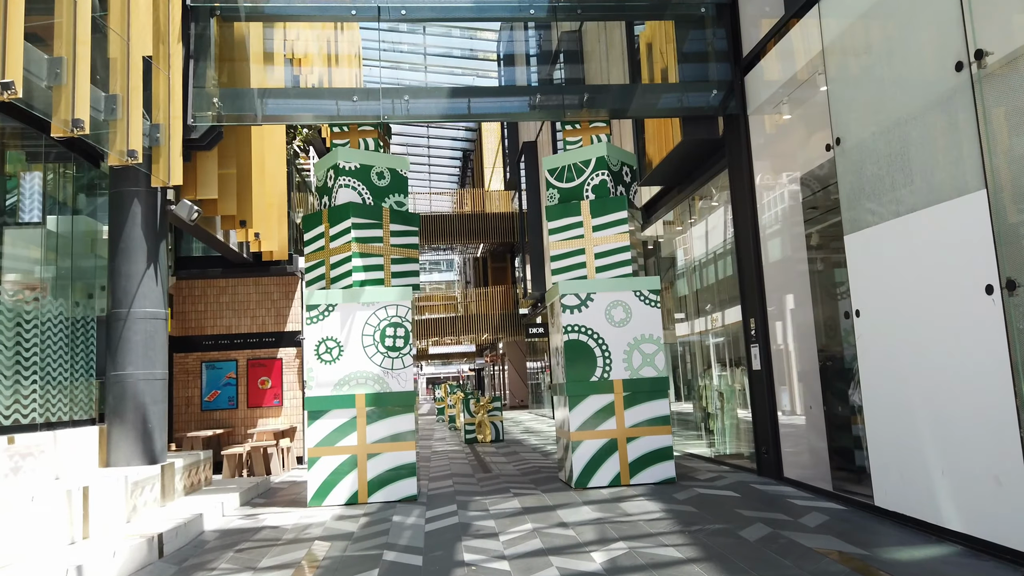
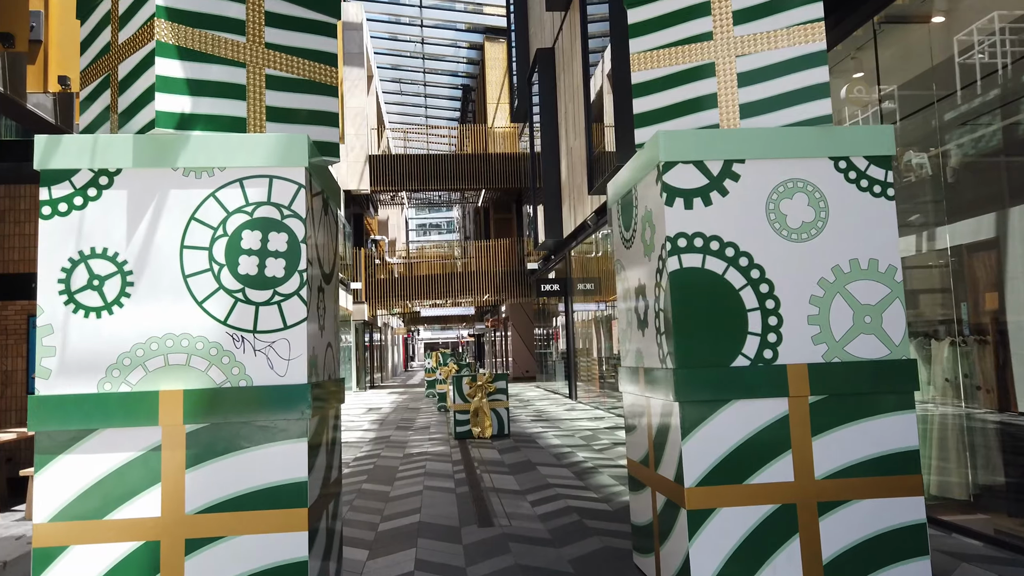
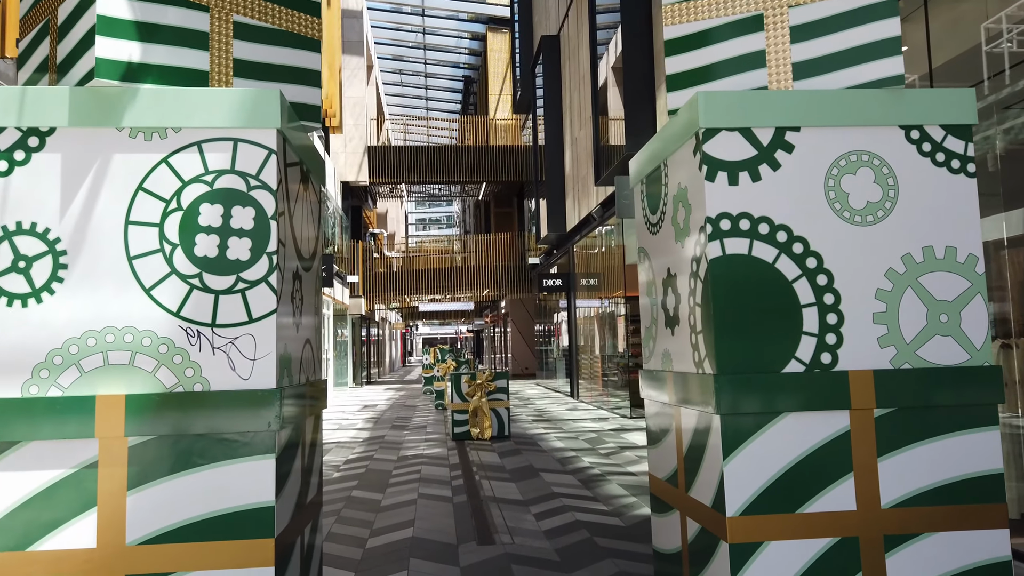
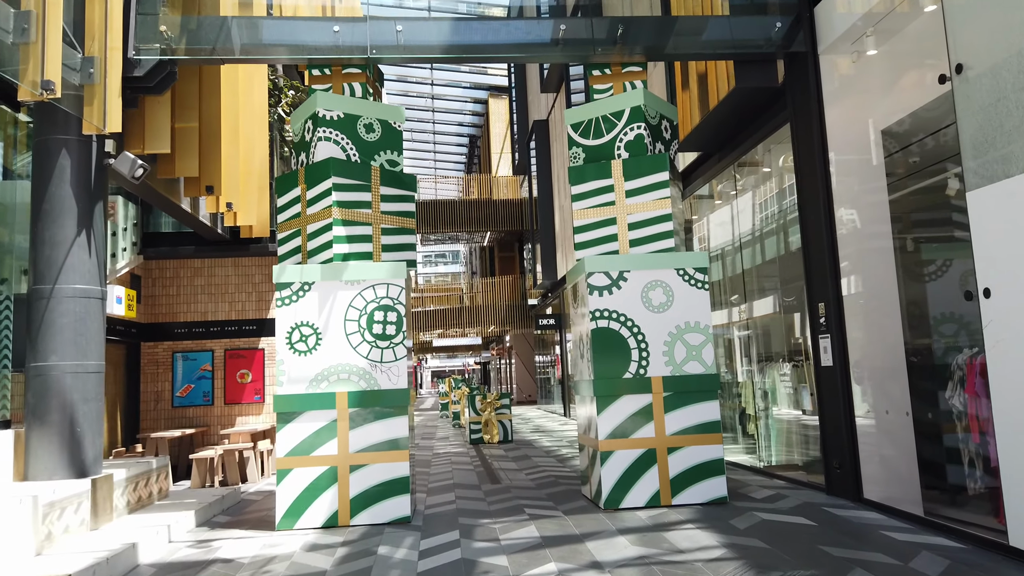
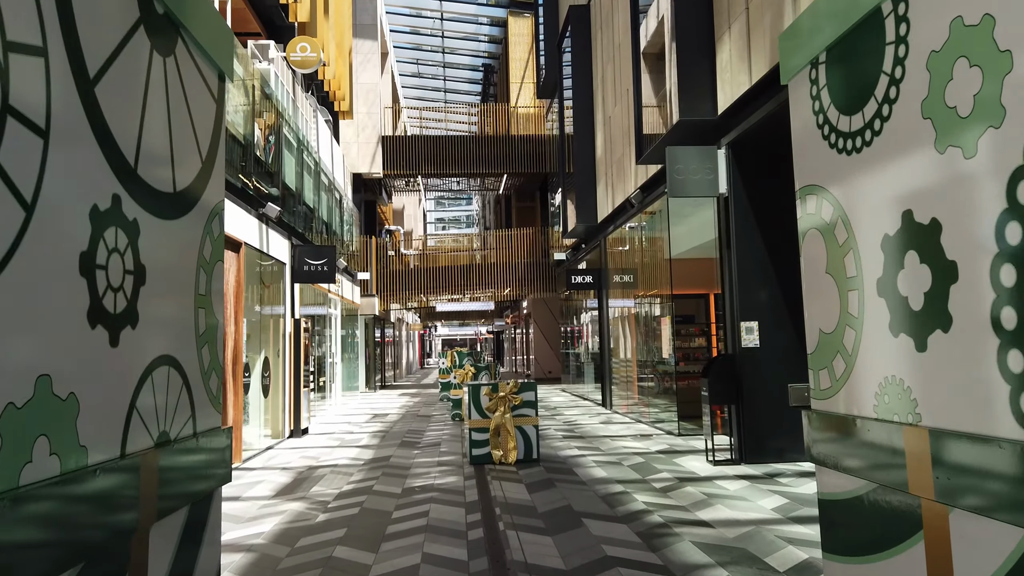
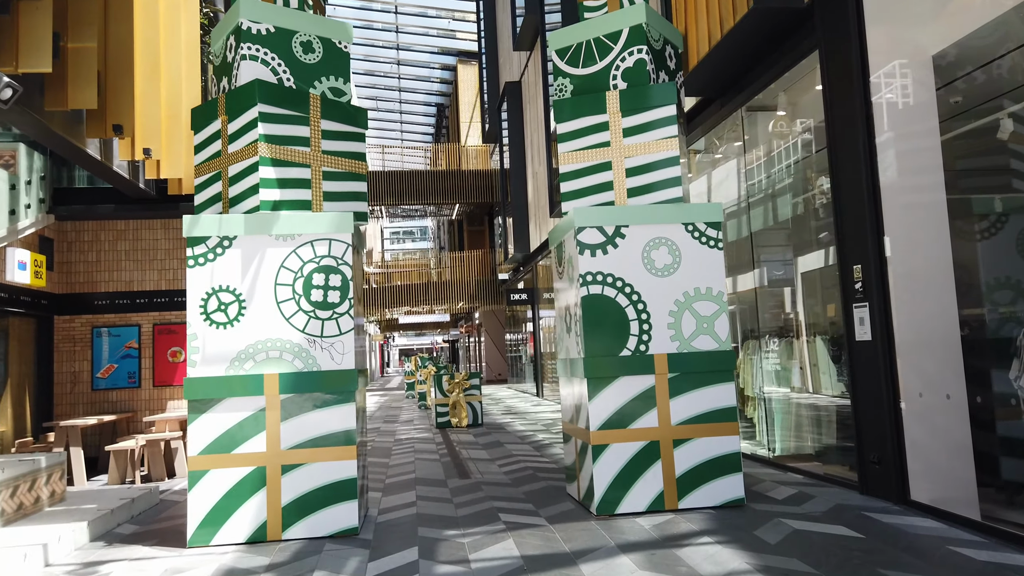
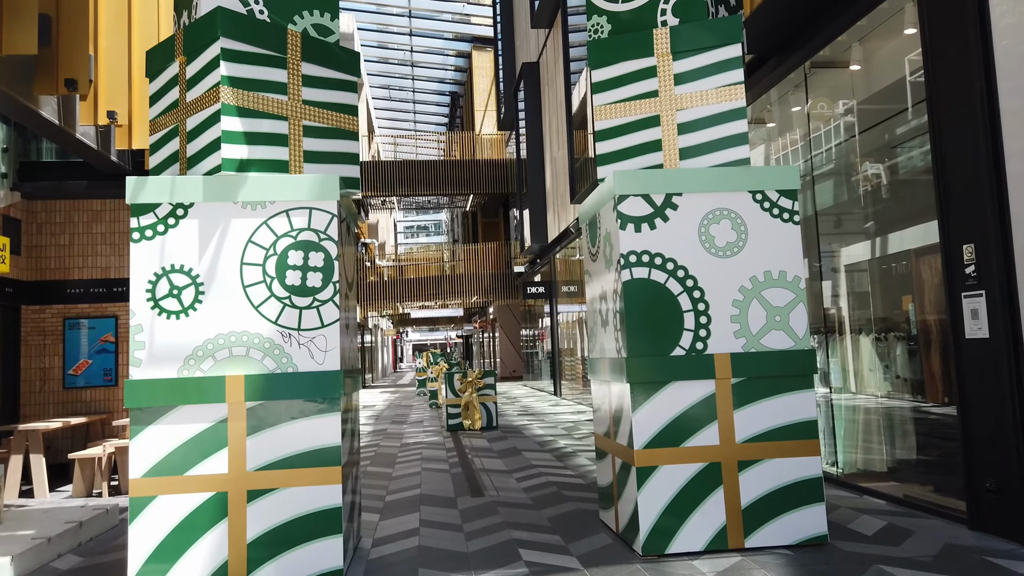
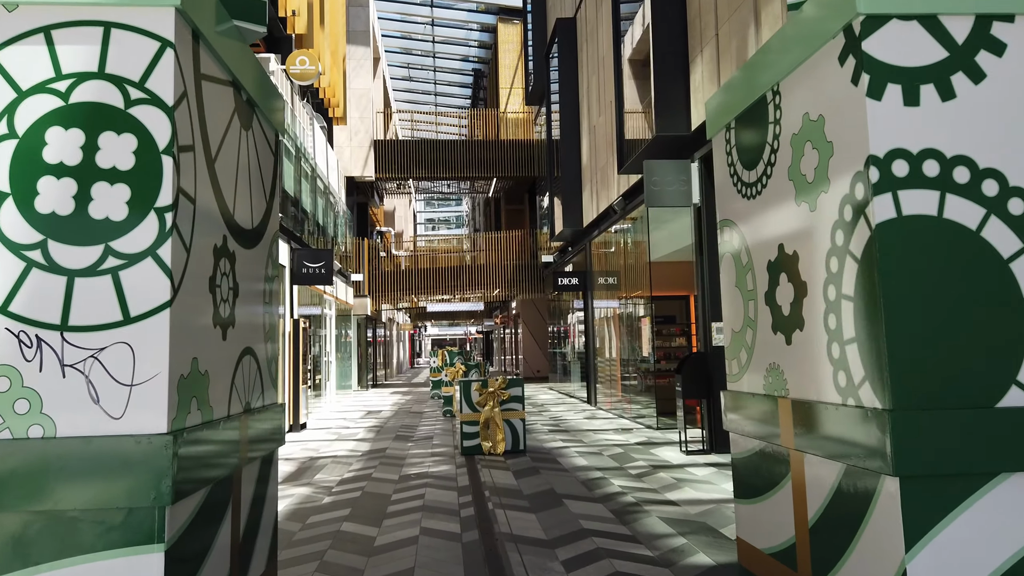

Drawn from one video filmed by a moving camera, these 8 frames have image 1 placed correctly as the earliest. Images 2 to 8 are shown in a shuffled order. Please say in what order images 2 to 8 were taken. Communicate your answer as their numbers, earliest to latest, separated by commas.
4, 6, 7, 2, 3, 8, 5
